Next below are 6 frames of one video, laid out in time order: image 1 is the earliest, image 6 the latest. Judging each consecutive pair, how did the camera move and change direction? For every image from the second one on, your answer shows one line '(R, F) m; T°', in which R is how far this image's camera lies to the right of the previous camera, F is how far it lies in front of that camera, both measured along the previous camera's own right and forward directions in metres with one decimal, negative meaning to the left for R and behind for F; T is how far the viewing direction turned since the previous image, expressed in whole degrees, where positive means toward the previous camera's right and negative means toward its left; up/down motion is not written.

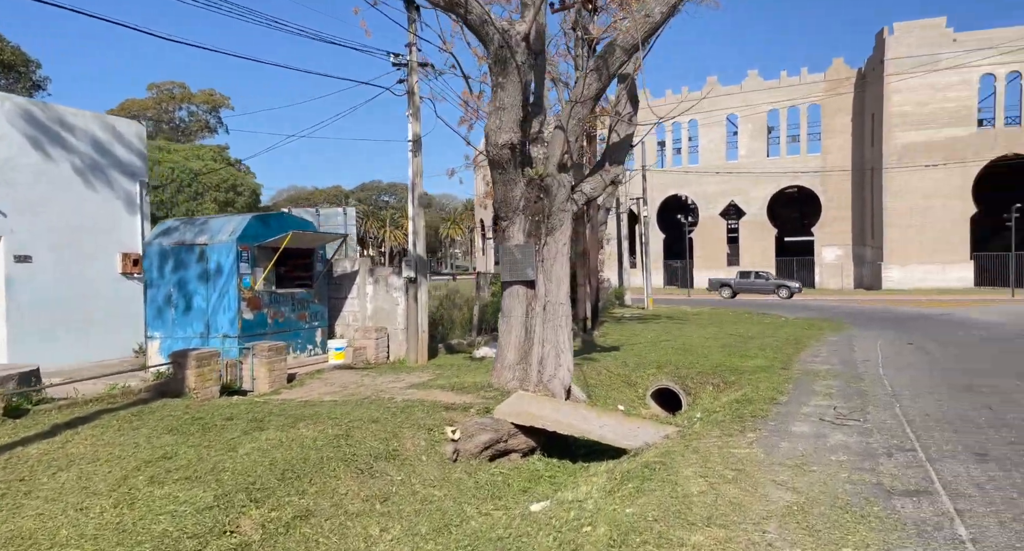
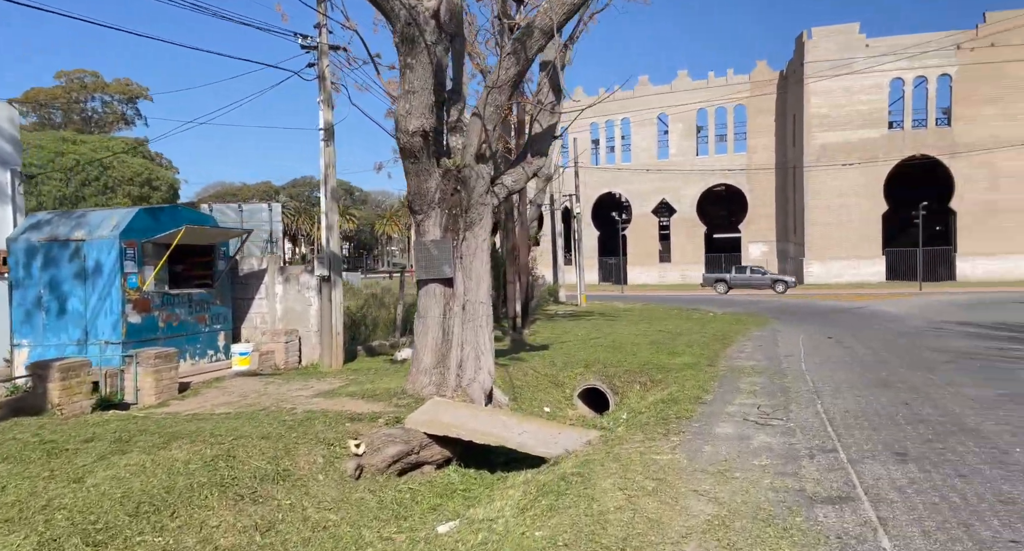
(+0.2, +0.4) m; +5°
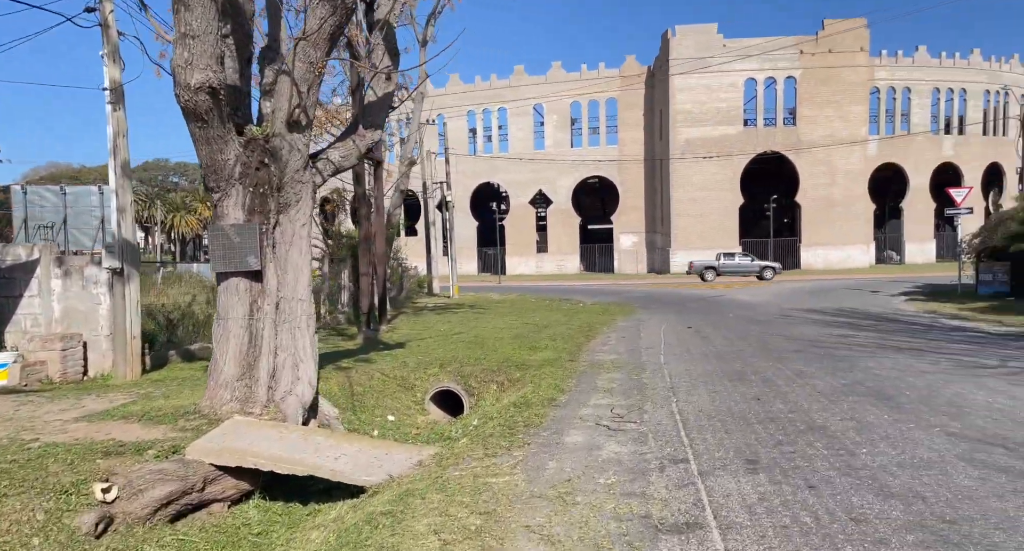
(+0.5, +0.9) m; +10°
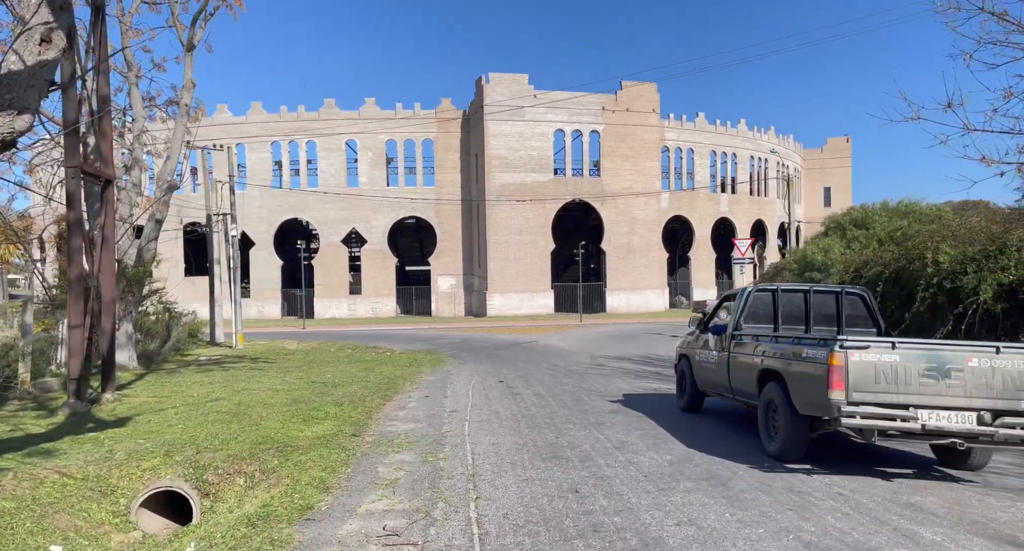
(+0.6, +2.0) m; +15°
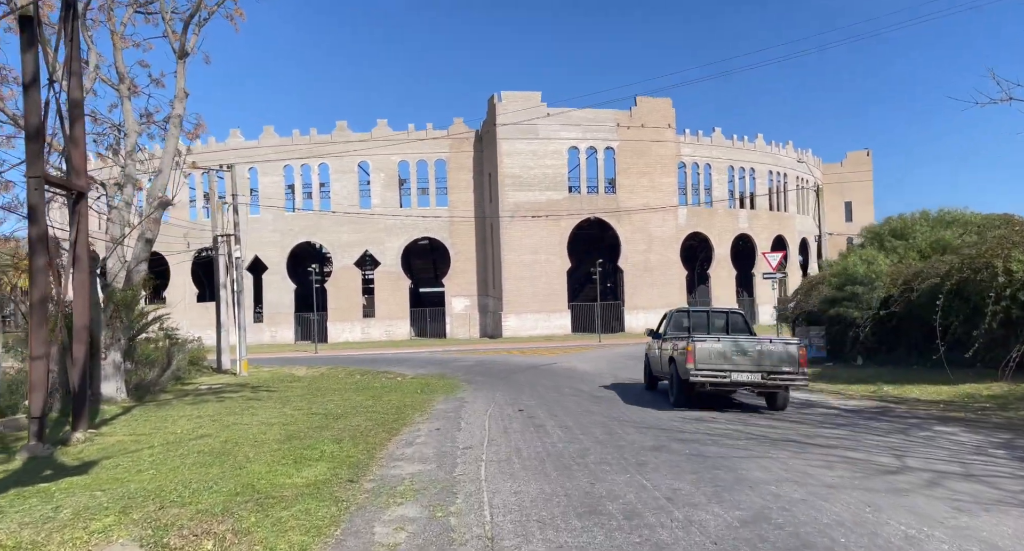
(-0.1, +1.4) m; -1°
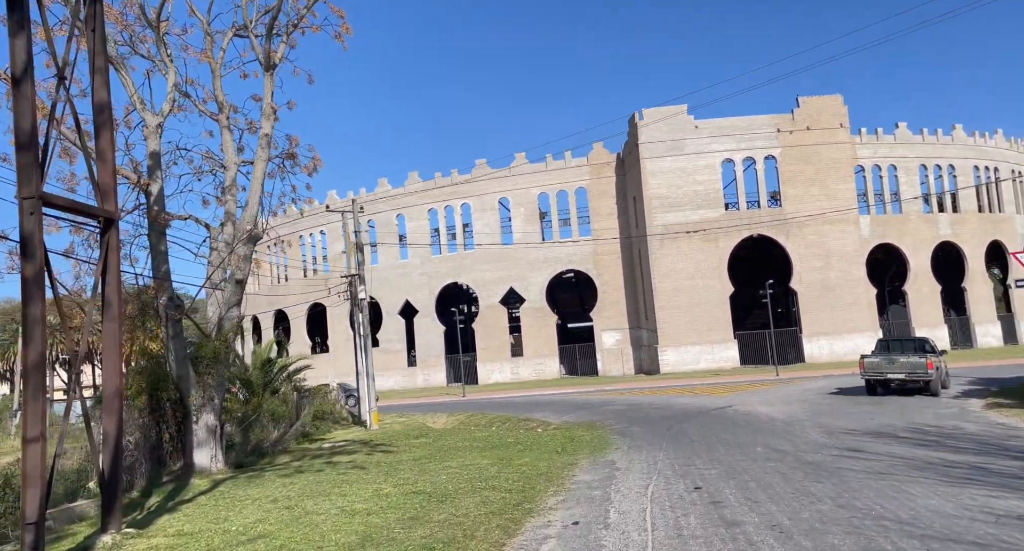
(-0.1, +3.6) m; -12°
